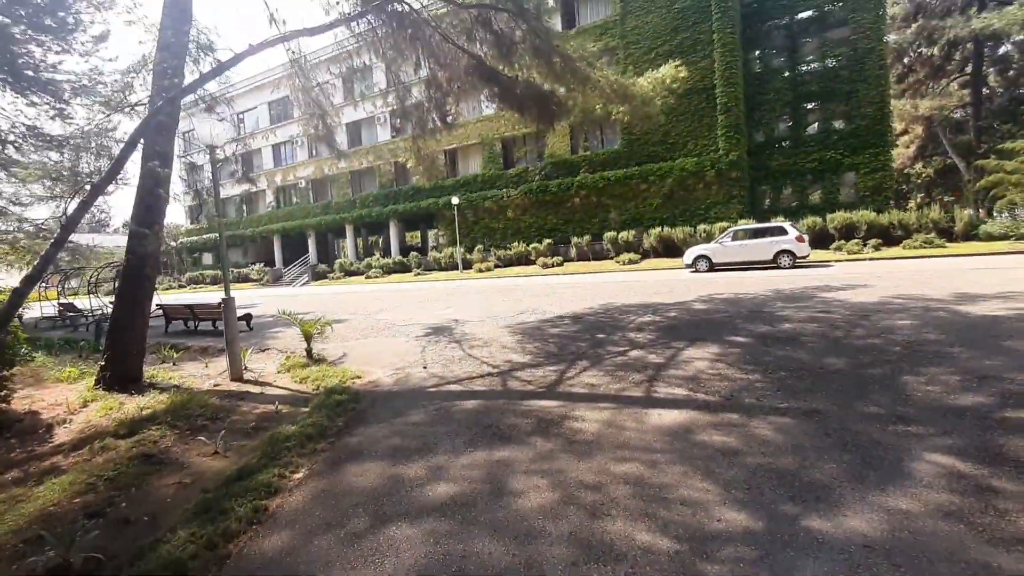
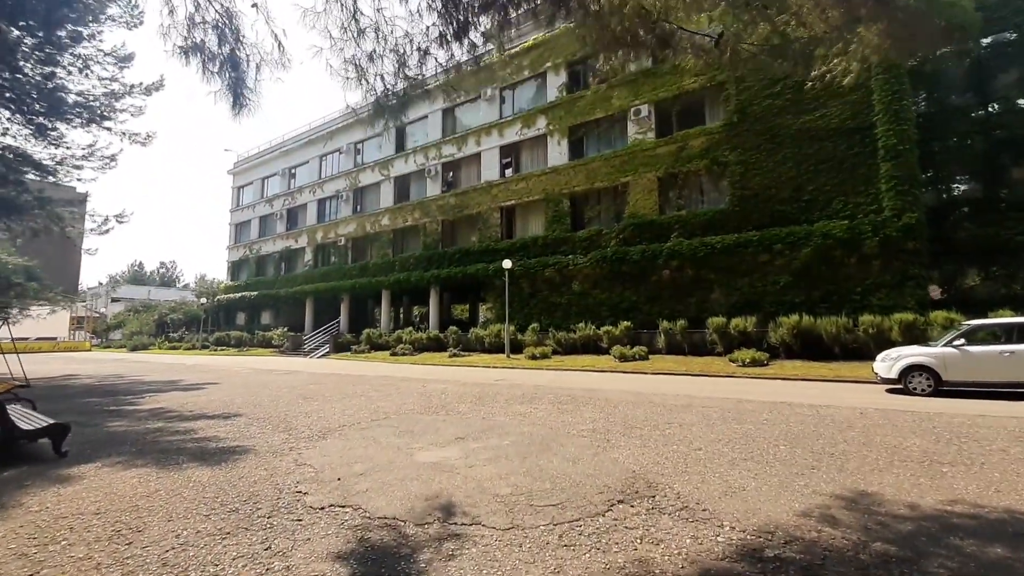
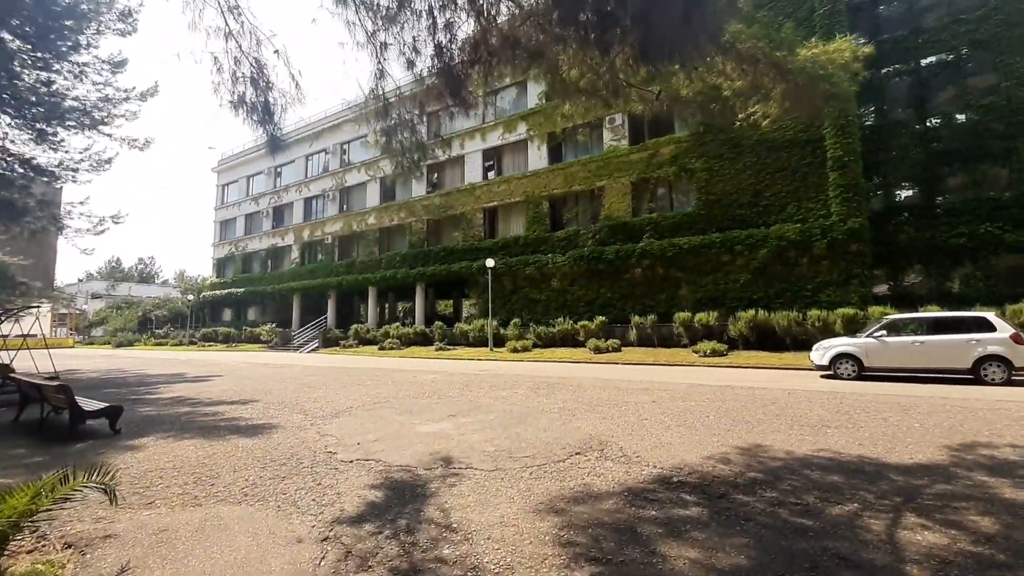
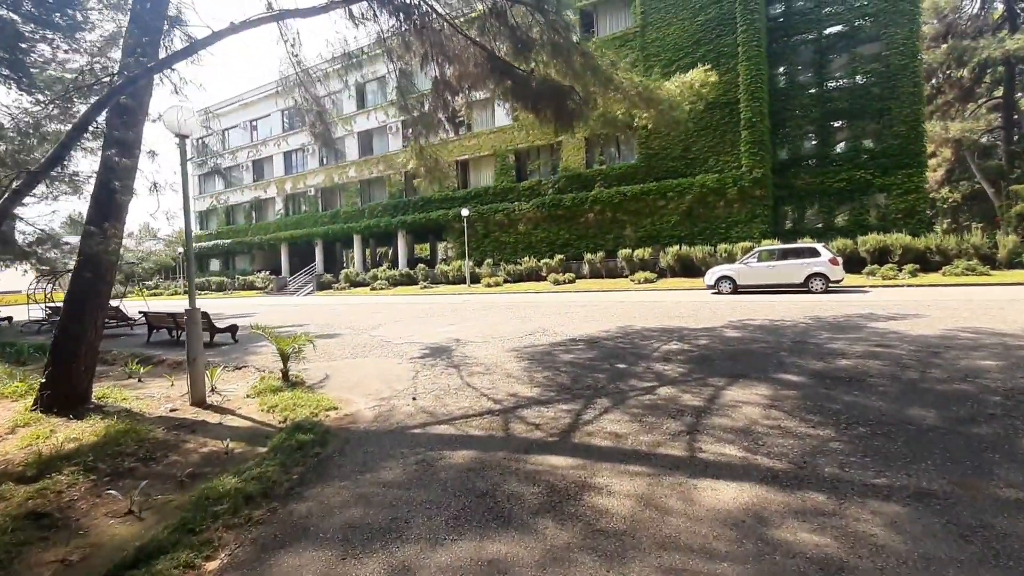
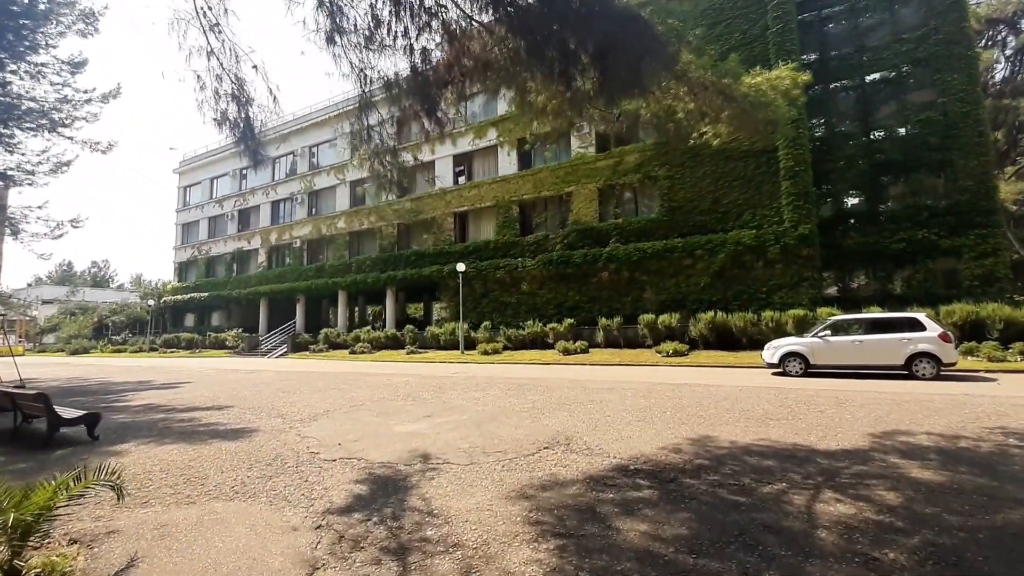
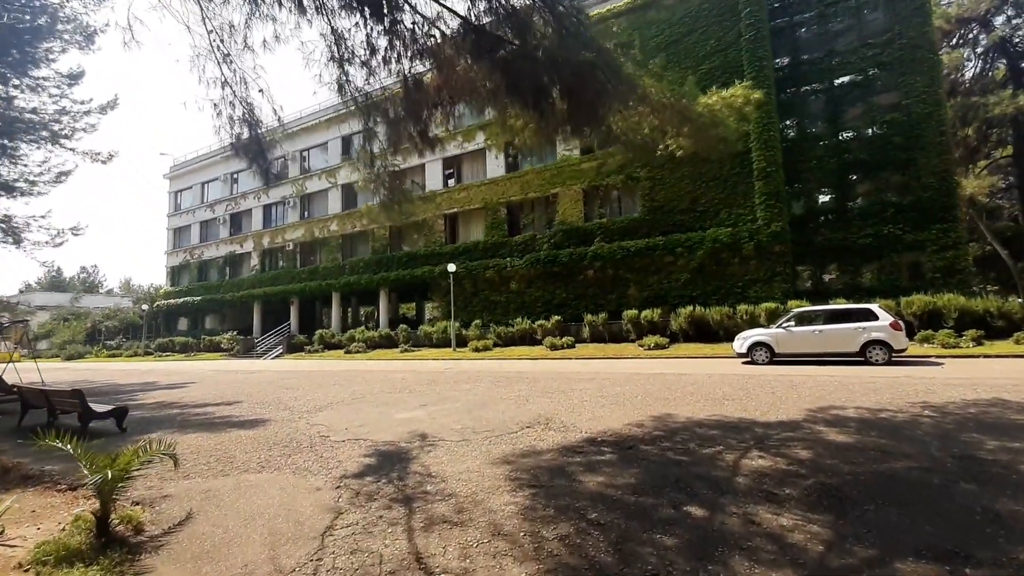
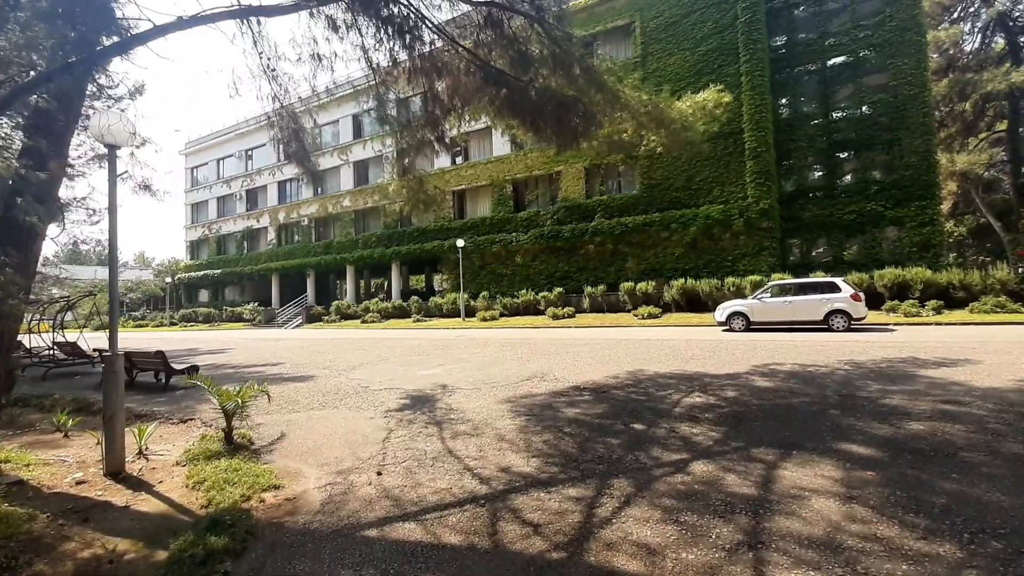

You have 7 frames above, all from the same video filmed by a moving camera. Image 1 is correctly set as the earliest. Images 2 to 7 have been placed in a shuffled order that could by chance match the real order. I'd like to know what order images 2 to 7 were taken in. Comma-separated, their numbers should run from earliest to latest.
4, 7, 6, 5, 3, 2
